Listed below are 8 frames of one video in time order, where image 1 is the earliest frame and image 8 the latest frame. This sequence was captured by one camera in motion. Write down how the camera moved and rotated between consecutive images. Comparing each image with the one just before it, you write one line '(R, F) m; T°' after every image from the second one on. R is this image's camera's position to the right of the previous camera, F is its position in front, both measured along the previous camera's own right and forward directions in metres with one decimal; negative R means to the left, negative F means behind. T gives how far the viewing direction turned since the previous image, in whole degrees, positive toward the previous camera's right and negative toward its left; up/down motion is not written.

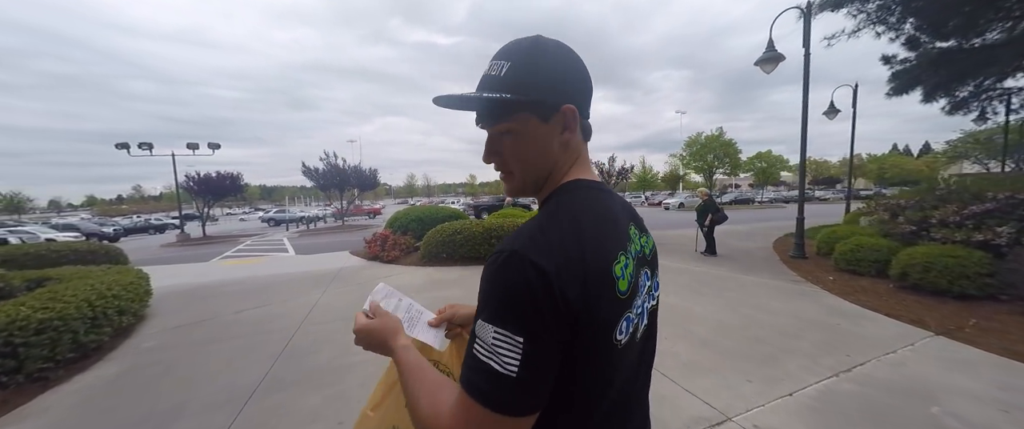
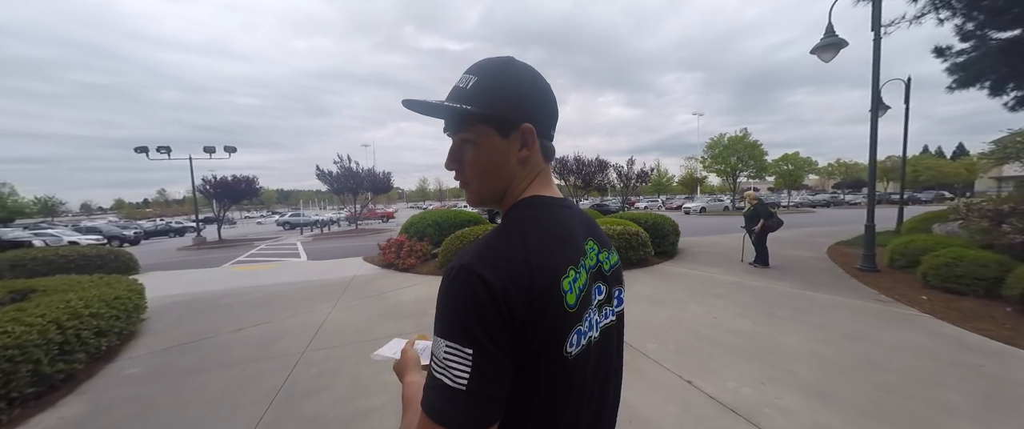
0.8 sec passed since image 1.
(-0.3, +0.6) m; -2°
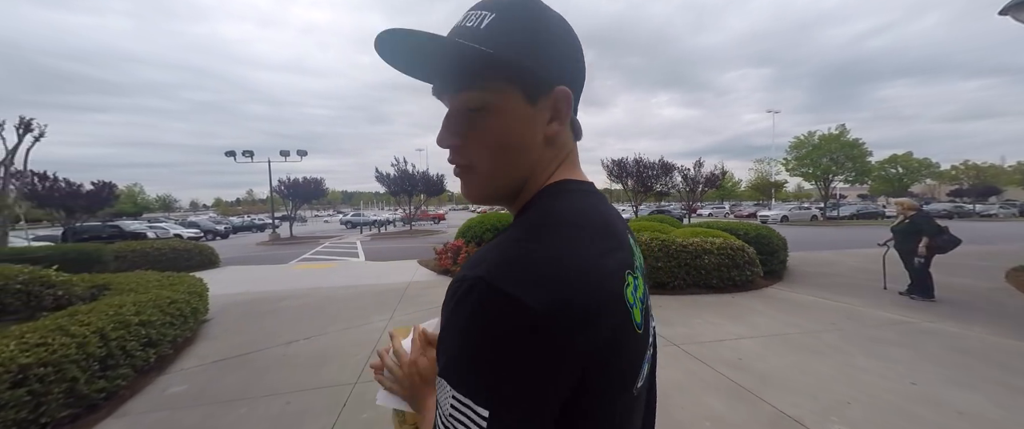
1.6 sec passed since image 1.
(-0.4, +0.7) m; -8°
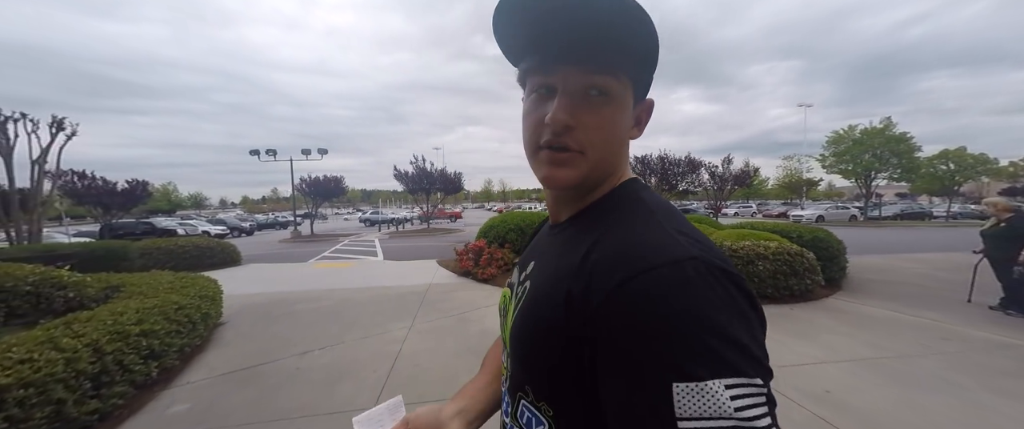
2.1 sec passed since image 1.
(-0.2, +0.4) m; -3°
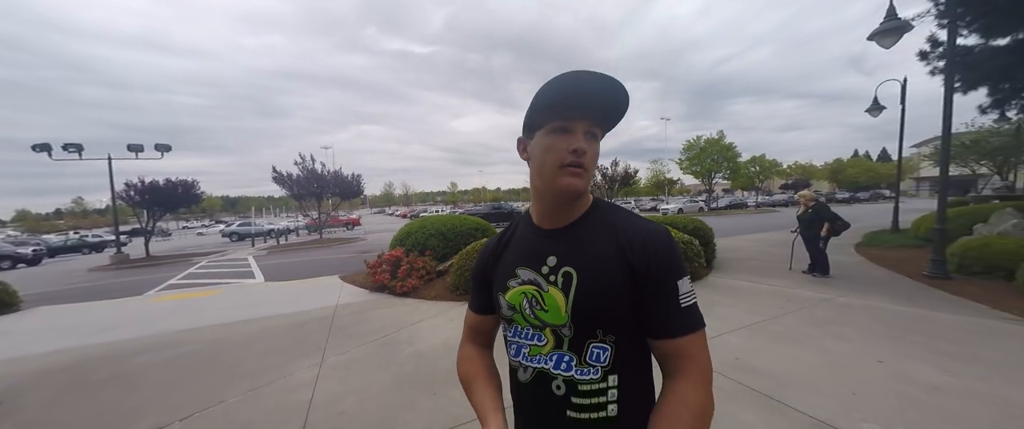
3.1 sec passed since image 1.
(-0.2, +0.3) m; +17°
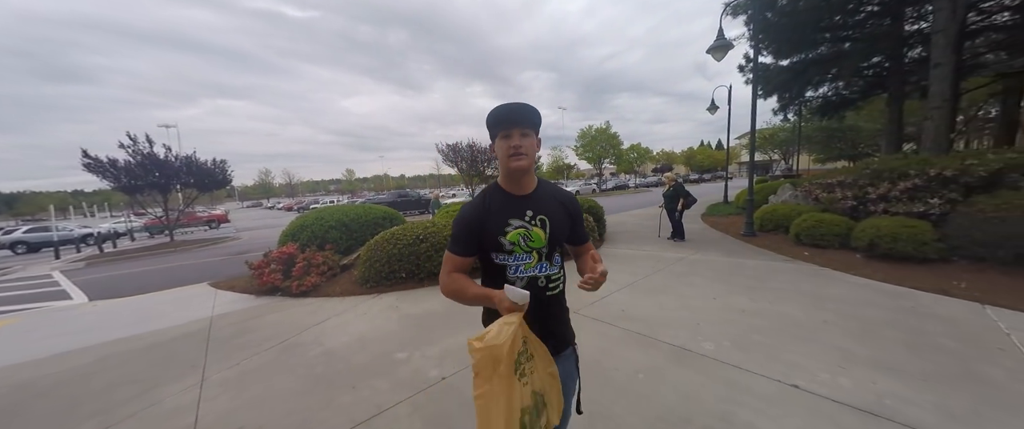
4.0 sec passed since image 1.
(0.0, -0.1) m; +17°
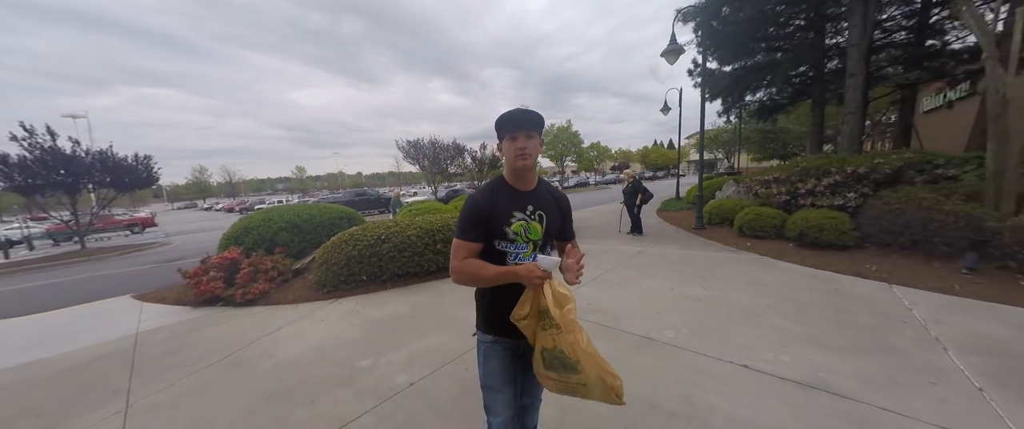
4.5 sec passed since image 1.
(0.0, 0.0) m; +7°
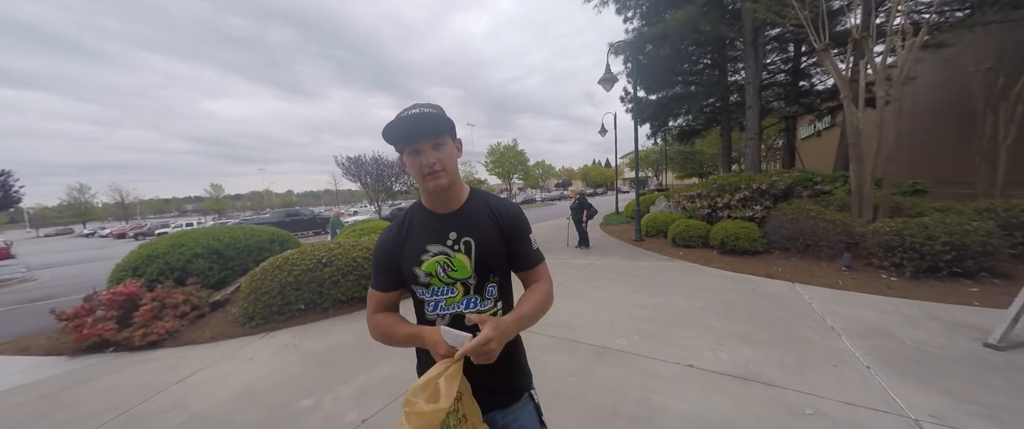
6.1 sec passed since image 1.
(-0.1, 0.0) m; +9°
